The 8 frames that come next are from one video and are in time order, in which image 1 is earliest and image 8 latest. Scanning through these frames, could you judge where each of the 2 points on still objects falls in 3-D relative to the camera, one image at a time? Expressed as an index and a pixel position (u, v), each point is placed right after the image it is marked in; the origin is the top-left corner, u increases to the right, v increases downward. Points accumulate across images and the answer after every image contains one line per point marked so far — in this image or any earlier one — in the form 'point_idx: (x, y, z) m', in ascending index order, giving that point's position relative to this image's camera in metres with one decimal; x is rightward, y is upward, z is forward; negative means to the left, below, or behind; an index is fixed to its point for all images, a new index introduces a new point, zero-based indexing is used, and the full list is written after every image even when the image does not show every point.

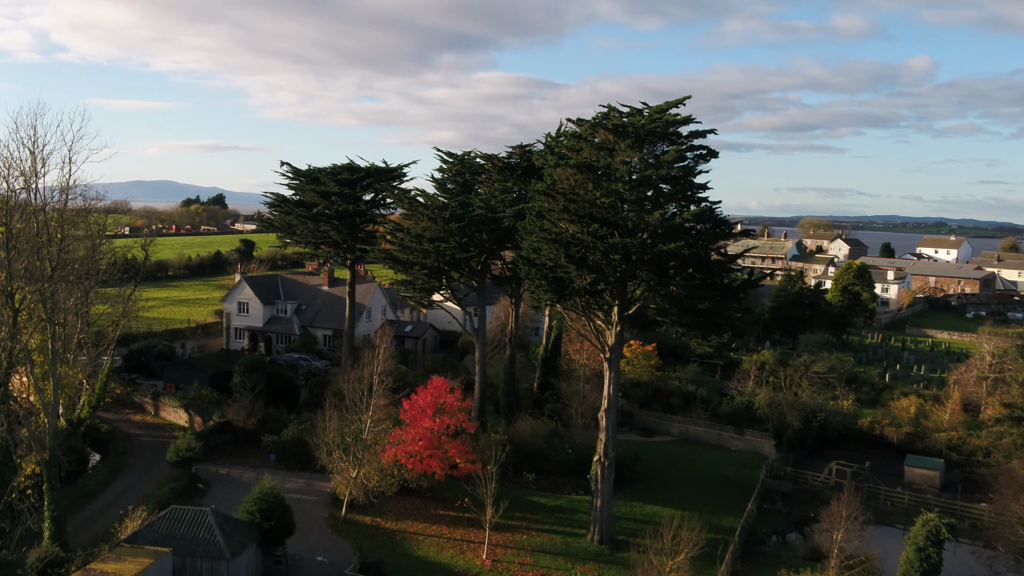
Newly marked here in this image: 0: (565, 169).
0: (+1.0, +2.2, +18.7) m
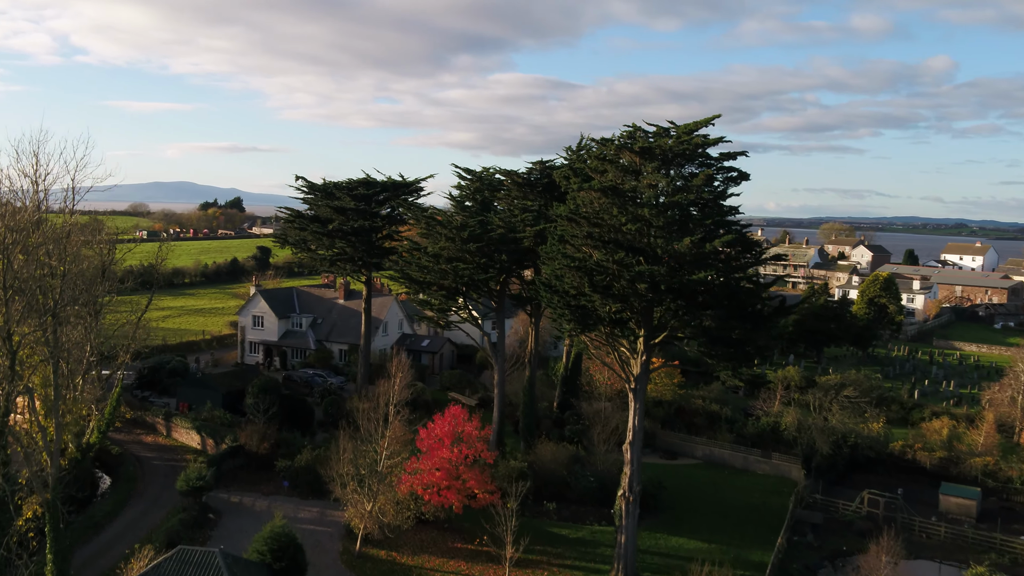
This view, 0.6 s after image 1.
0: (+1.4, +1.7, +17.9) m
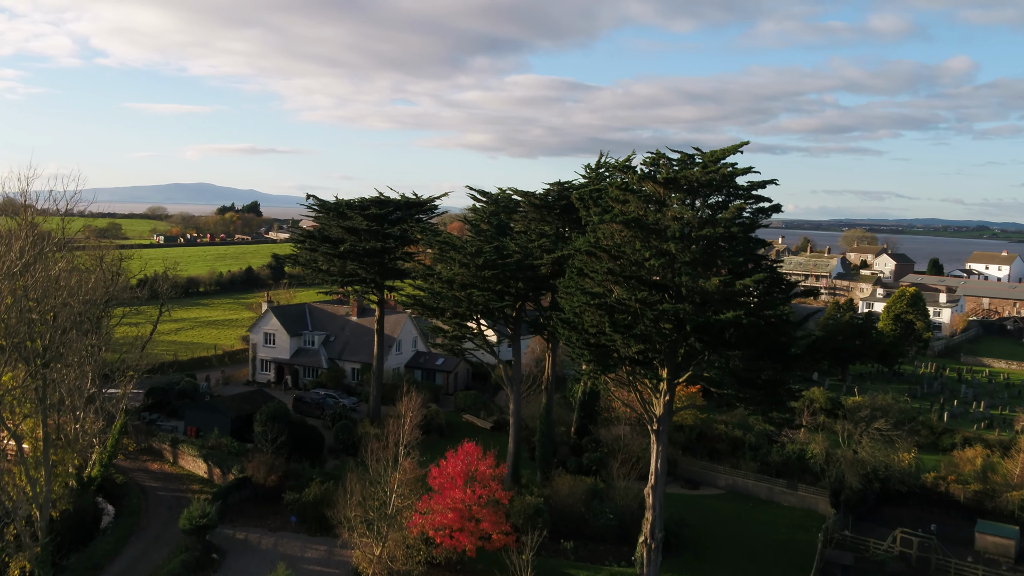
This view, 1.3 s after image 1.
0: (+1.7, +1.1, +17.0) m
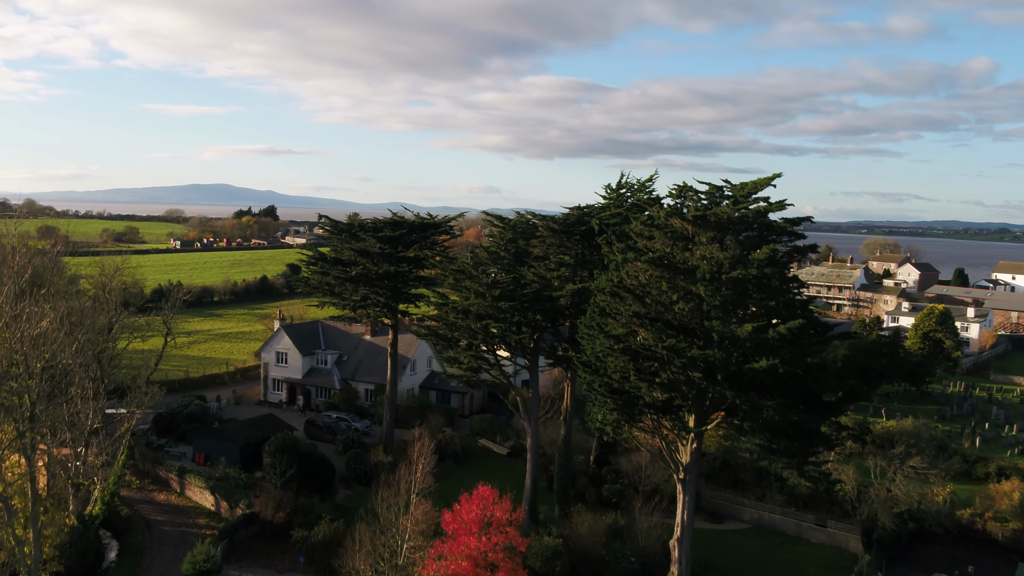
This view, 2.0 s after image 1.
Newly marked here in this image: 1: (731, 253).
0: (+2.0, +0.4, +16.0) m
1: (+3.3, +0.5, +15.2) m
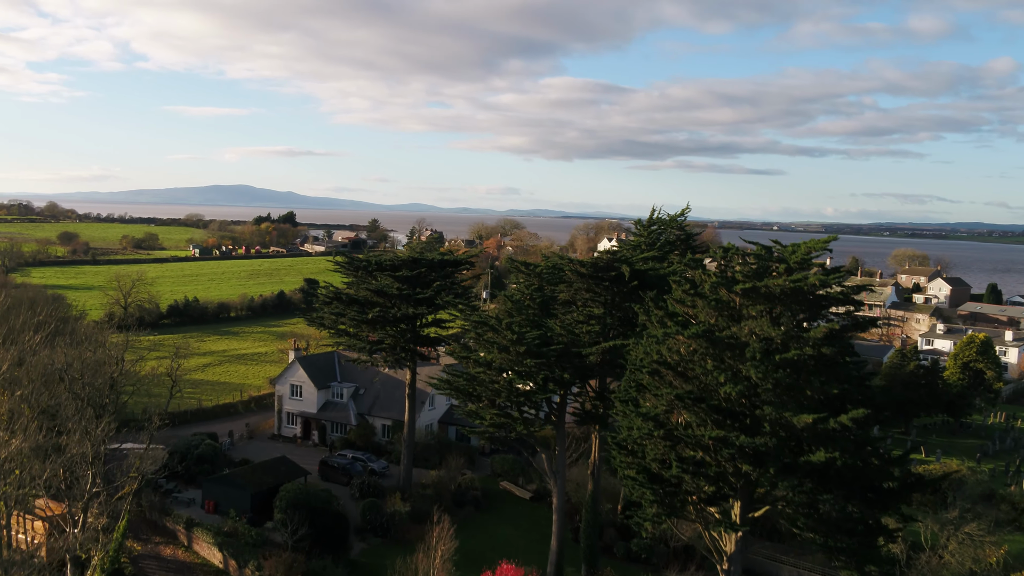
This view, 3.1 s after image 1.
0: (+2.4, -0.7, +14.5) m
1: (+3.7, -0.6, +13.7) m
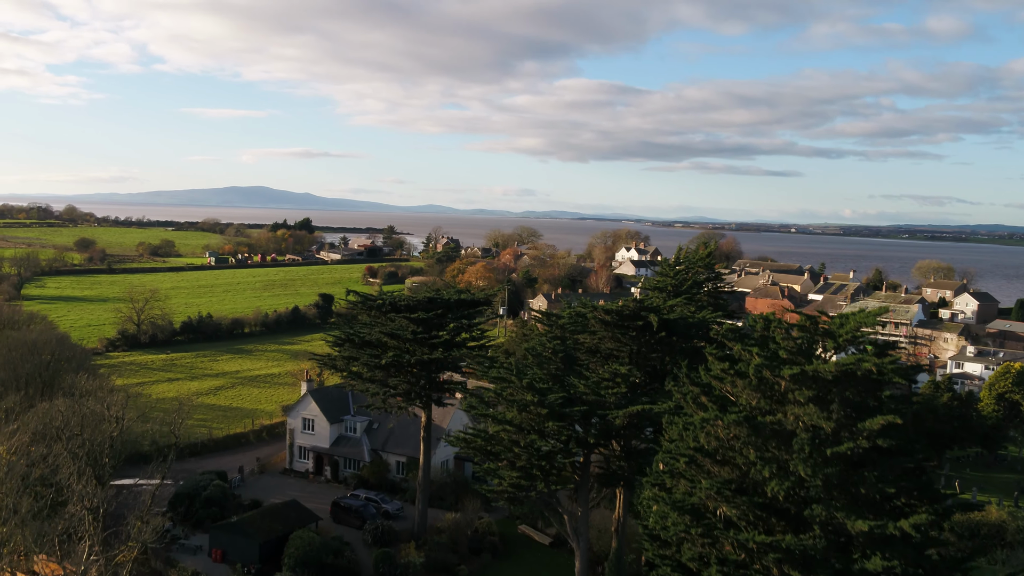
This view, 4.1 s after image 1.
0: (+2.7, -1.8, +13.3) m
1: (+4.0, -1.6, +12.4) m
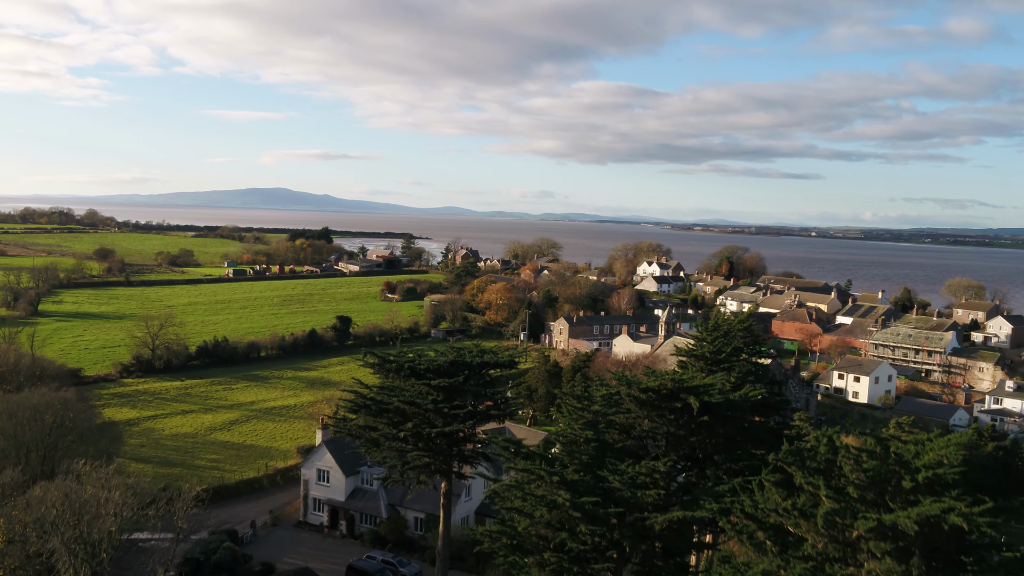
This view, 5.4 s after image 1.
0: (+3.1, -3.3, +11.7) m
1: (+4.4, -3.2, +10.8) m
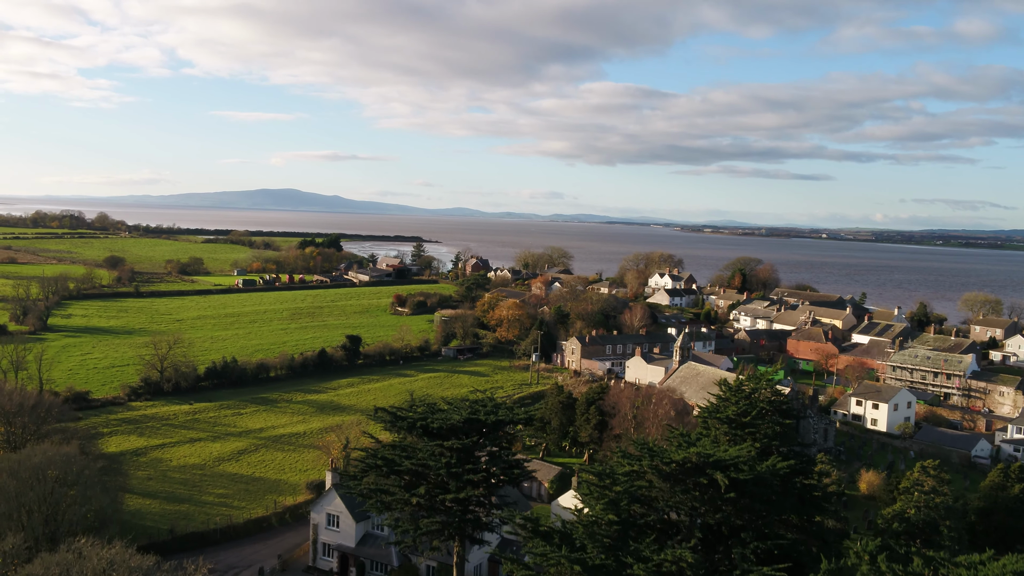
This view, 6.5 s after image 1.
0: (+3.3, -4.6, +10.8) m
1: (+4.6, -4.5, +9.9) m
